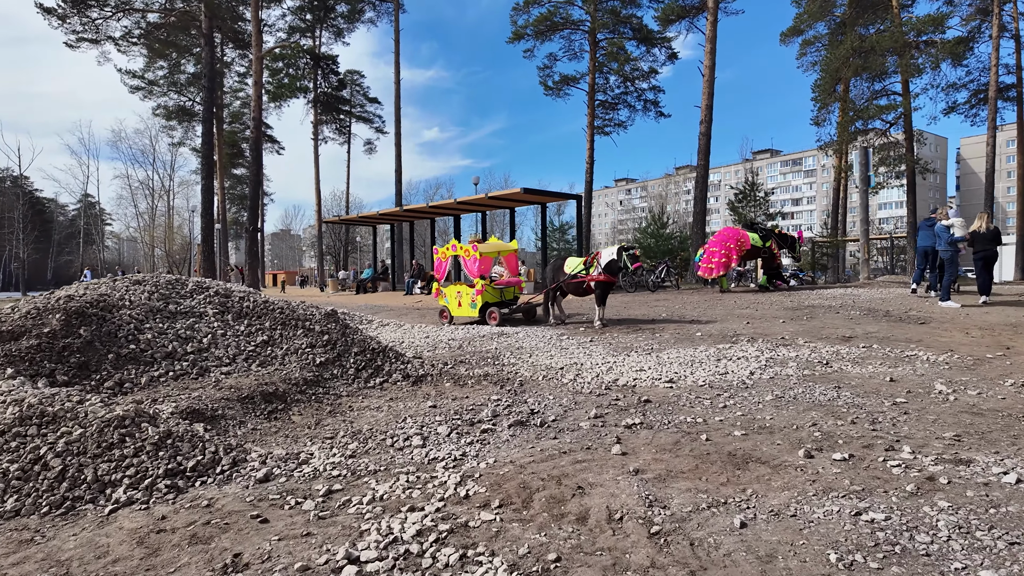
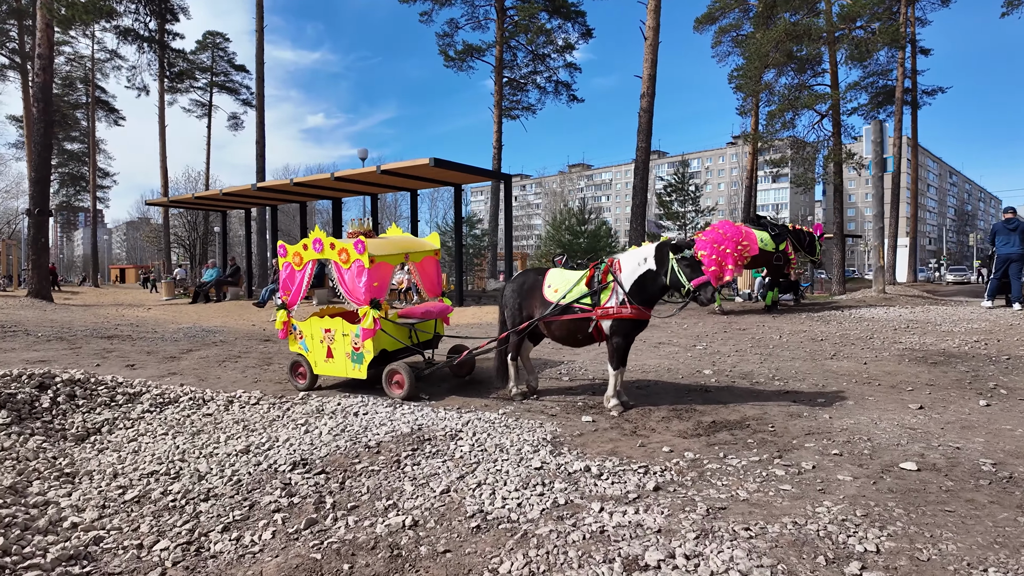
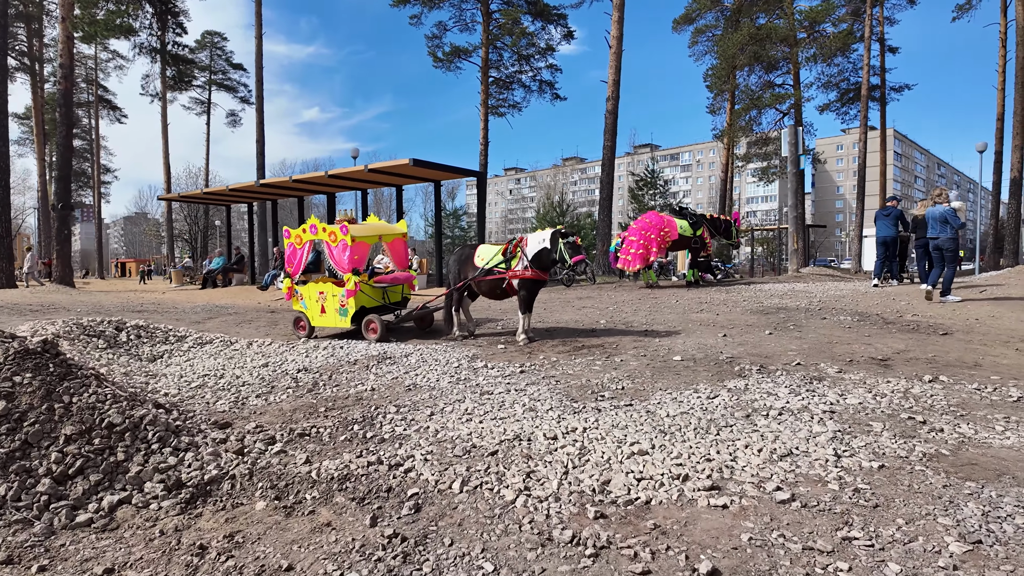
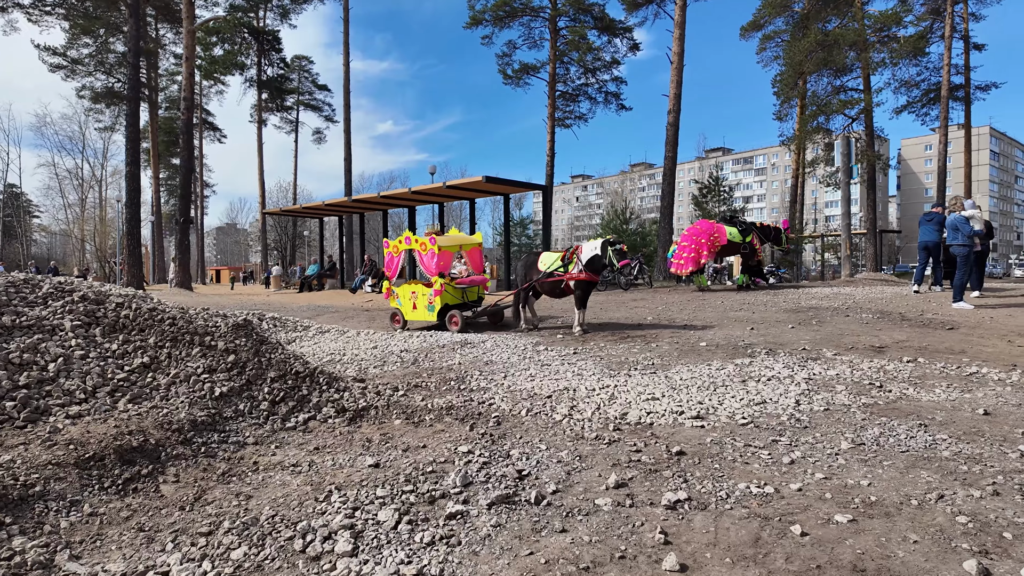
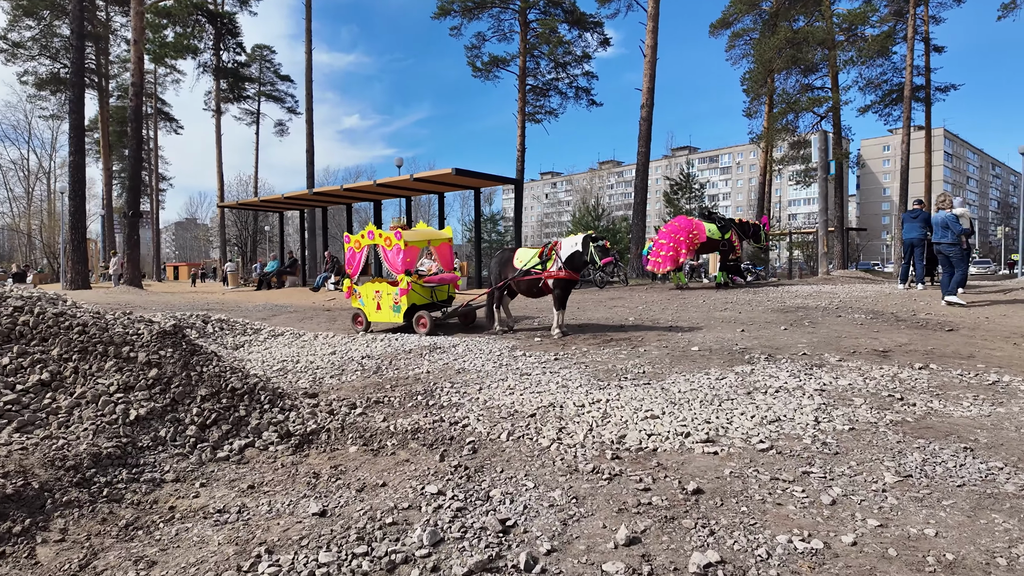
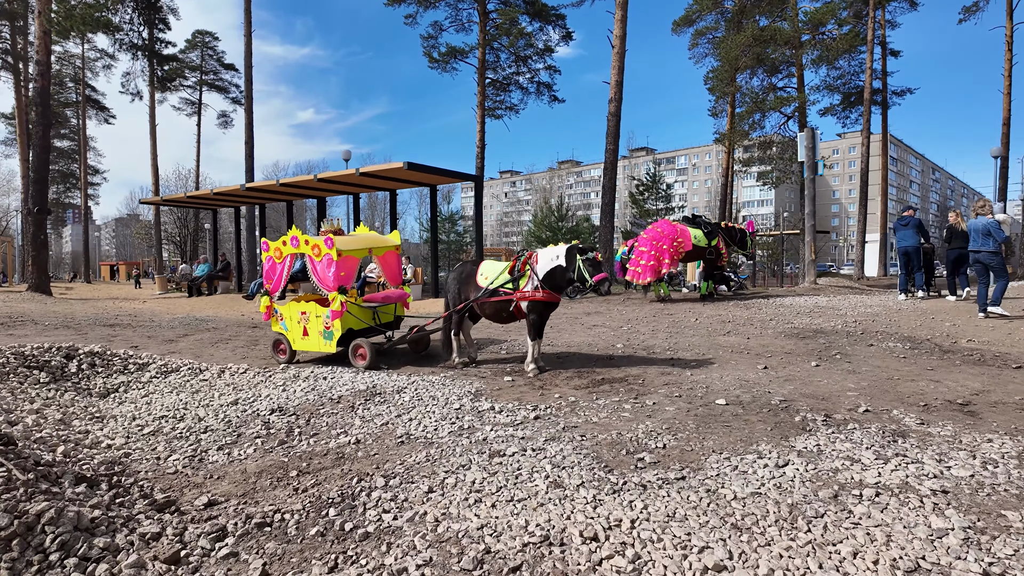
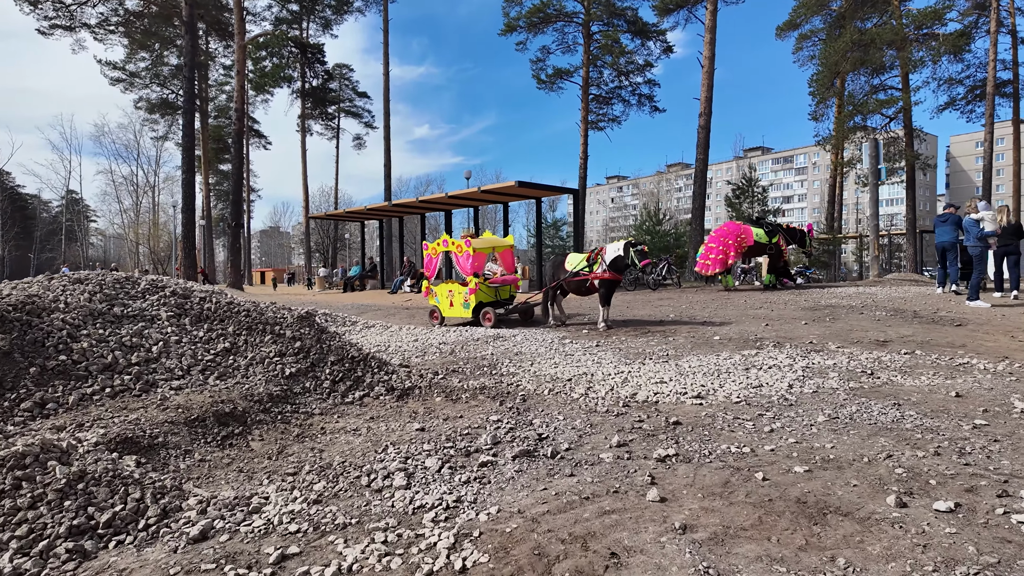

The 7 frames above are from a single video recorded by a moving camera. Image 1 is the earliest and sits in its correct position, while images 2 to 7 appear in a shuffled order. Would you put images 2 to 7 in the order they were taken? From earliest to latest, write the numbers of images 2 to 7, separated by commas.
7, 4, 5, 3, 6, 2
